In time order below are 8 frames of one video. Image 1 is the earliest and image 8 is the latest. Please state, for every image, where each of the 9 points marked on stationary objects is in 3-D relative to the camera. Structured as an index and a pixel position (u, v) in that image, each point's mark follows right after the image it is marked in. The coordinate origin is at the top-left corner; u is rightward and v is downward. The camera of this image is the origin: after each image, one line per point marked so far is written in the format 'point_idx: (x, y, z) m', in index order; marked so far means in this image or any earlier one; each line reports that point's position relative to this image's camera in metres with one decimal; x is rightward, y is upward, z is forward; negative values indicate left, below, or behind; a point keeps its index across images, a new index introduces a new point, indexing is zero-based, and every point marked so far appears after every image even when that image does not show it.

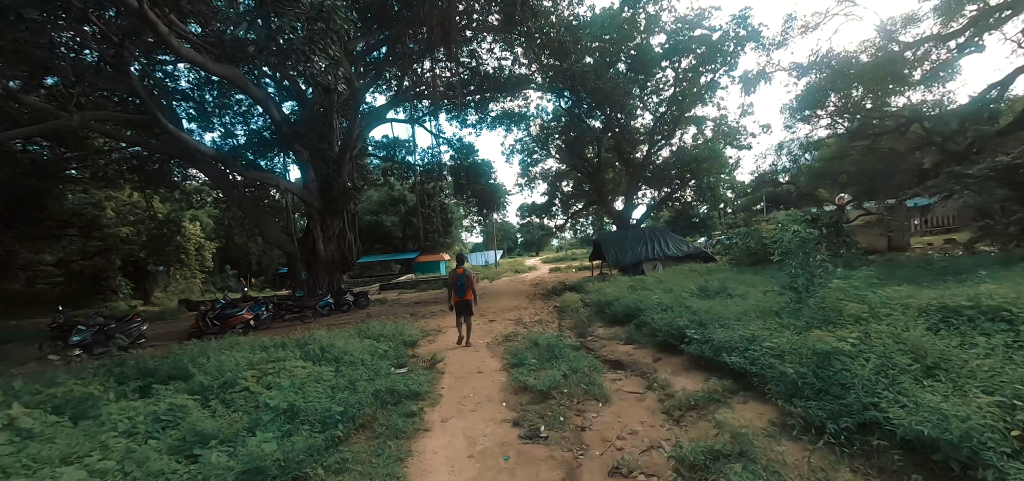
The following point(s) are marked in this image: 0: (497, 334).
0: (-0.2, -1.7, +6.9) m
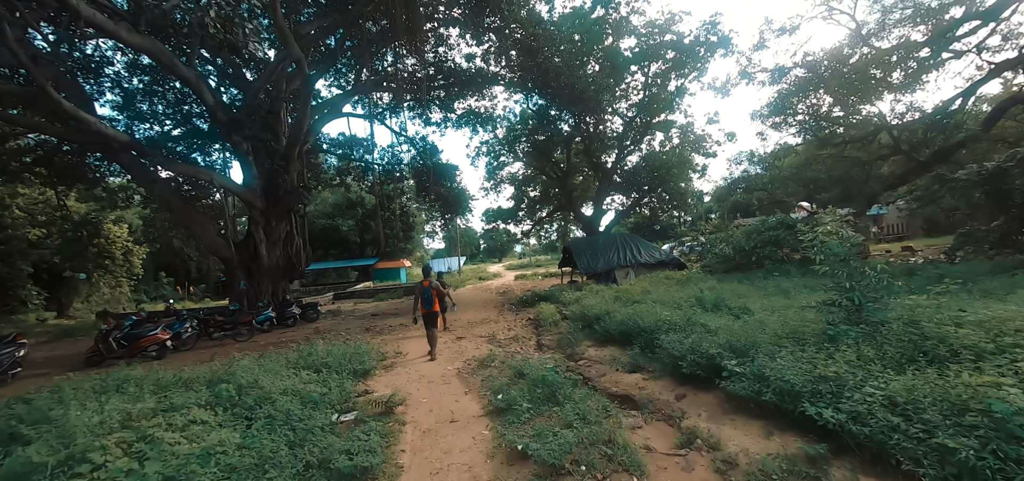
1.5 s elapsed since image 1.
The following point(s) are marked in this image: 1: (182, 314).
0: (-0.6, -1.7, +5.8) m
1: (-8.3, -1.9, +9.7) m
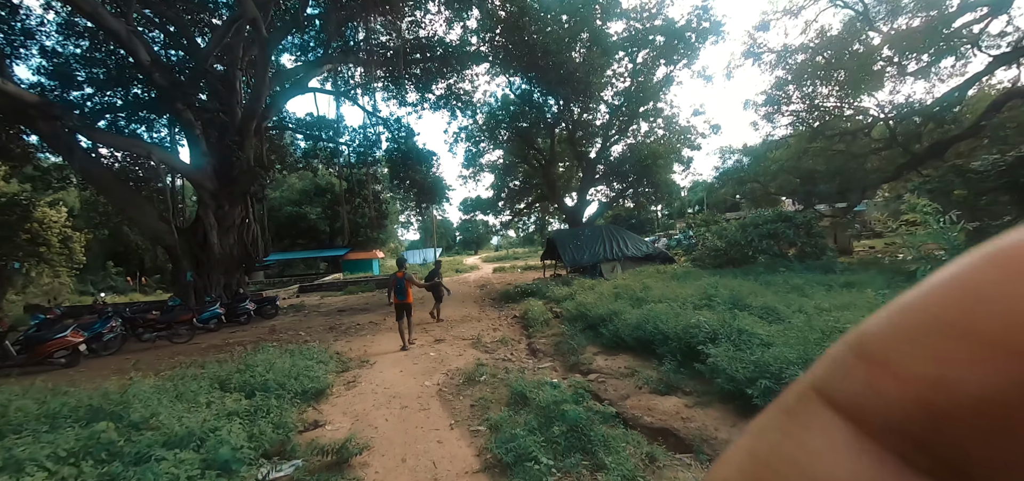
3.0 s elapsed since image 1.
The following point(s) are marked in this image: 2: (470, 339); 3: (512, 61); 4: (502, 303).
0: (-0.7, -1.6, +4.8) m
1: (-8.6, -1.5, +8.2) m
2: (-0.7, -1.6, +6.4) m
3: (0.0, +7.0, +15.2) m
4: (-0.3, -1.7, +10.7) m
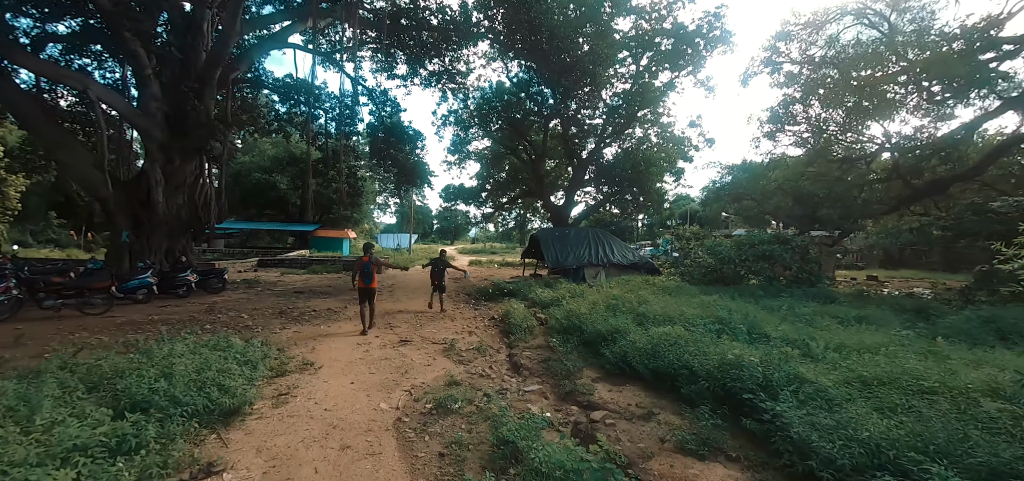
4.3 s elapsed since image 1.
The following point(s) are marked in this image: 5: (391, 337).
0: (-0.9, -1.4, +3.9) m
1: (-8.9, -0.5, +6.7) m
2: (-1.0, -1.4, +5.4) m
3: (+0.1, +7.2, +14.2) m
4: (-0.8, -1.5, +9.7) m
5: (-1.7, -1.4, +5.7) m
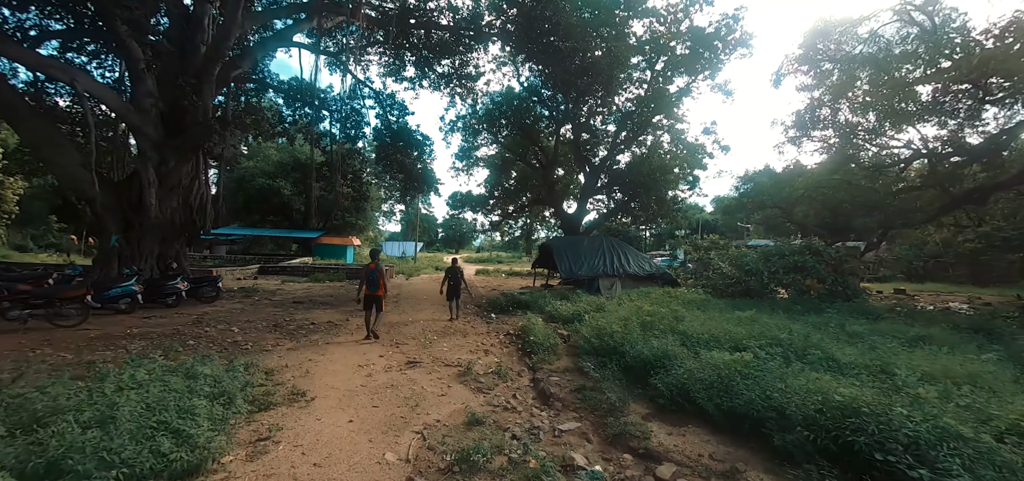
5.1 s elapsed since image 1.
0: (-0.6, -1.4, +3.2) m
1: (-8.6, -0.5, +6.1) m
2: (-0.7, -1.5, +4.7) m
3: (+0.5, +6.9, +13.7) m
4: (-0.5, -1.7, +9.0) m
5: (-1.5, -1.5, +5.0) m
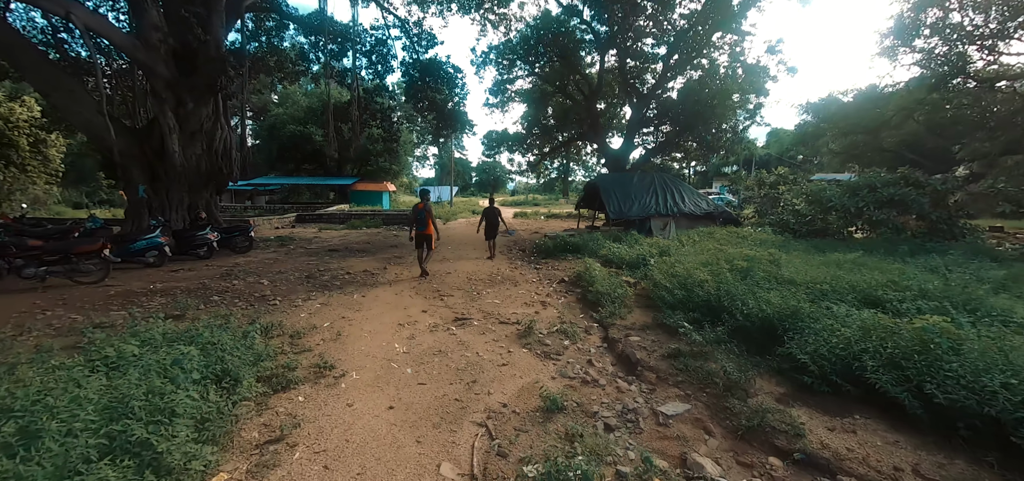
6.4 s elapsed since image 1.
0: (-0.1, -1.0, +2.4) m
1: (-7.8, +0.2, +5.9) m
2: (0.0, -0.8, +4.0) m
3: (+1.7, +8.8, +11.5) m
4: (+0.5, -0.4, +8.2) m
5: (-0.8, -0.8, +4.2) m
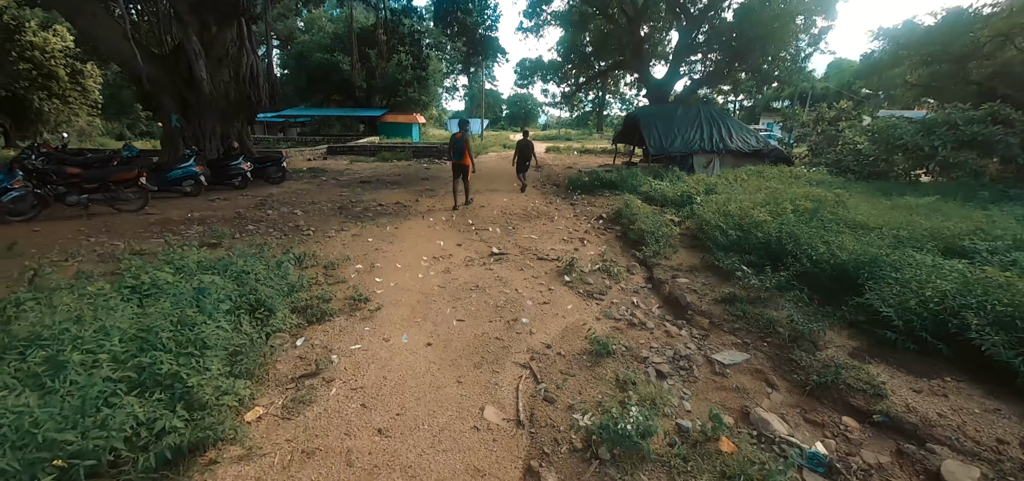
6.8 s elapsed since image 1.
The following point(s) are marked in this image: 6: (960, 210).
0: (+0.2, -0.6, +2.3) m
1: (-7.3, +1.4, +6.0) m
2: (+0.4, -0.2, +3.8) m
3: (+2.7, +10.5, +9.5) m
4: (+1.2, +0.9, +7.8) m
5: (-0.4, -0.1, +4.1) m
6: (+6.0, +0.5, +5.1) m
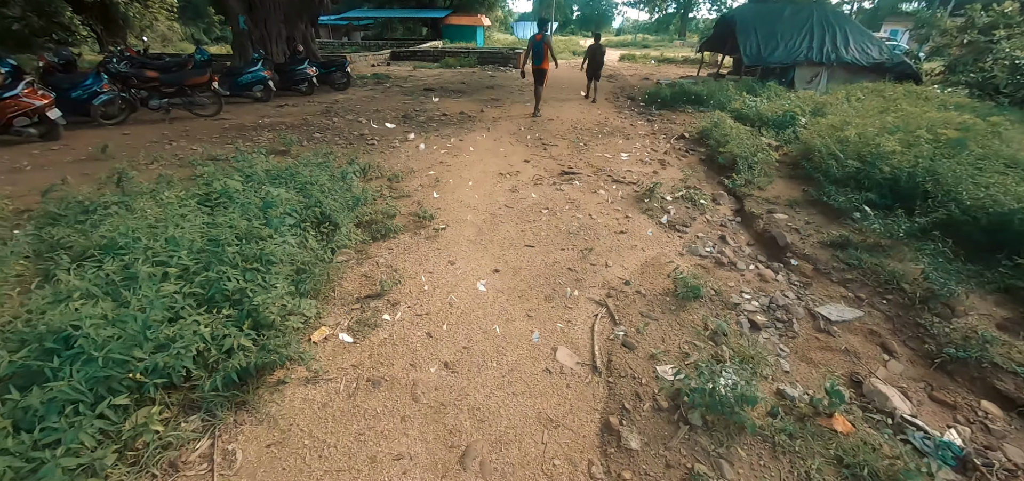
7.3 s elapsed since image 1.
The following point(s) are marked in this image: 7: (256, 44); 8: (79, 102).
0: (+0.6, -0.2, +2.0) m
1: (-6.1, +3.0, +6.3) m
2: (+1.0, +0.5, +3.4) m
3: (+4.7, +11.9, +6.4) m
4: (+2.5, +2.3, +7.0) m
5: (+0.3, +0.7, +3.8) m
6: (+6.8, +0.9, +3.7) m
7: (-6.0, +4.6, +9.1) m
8: (-5.6, +2.1, +5.3) m
